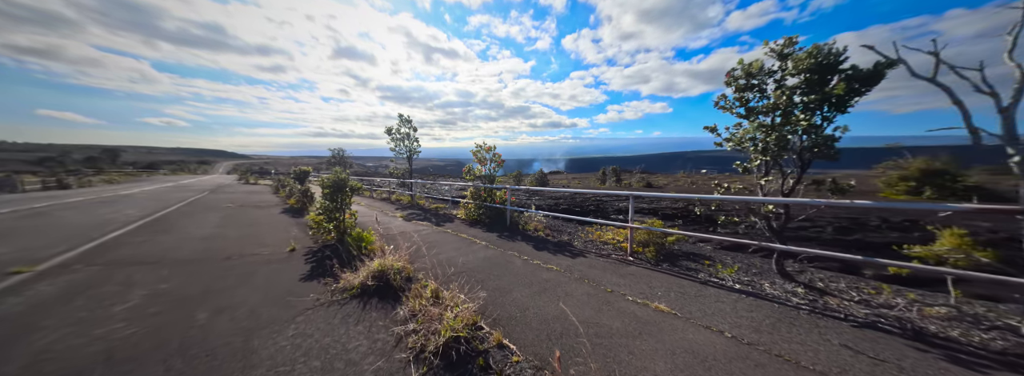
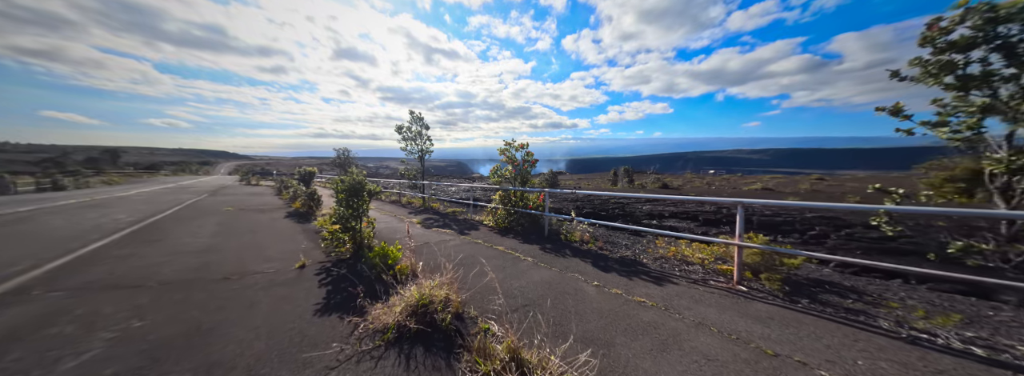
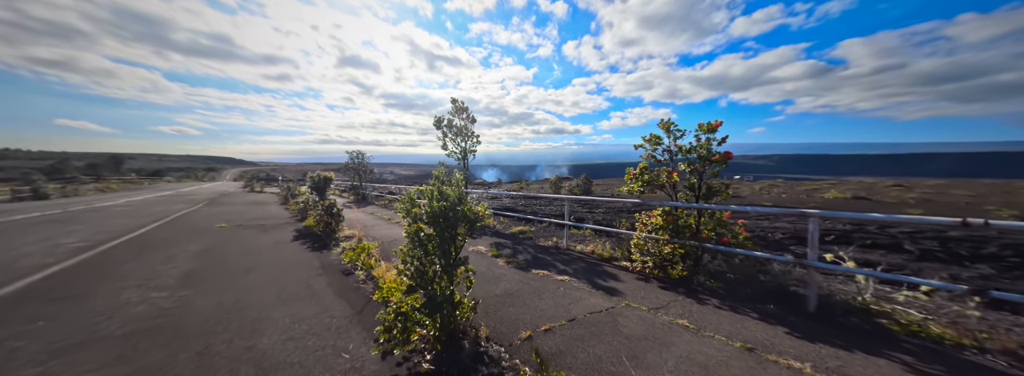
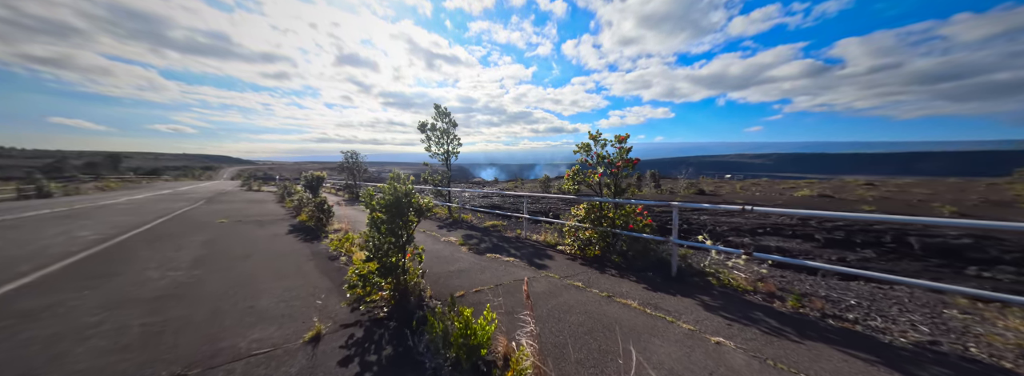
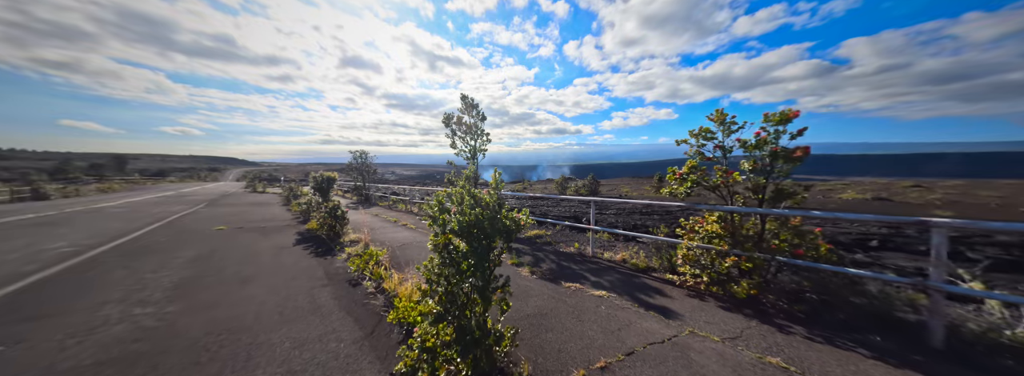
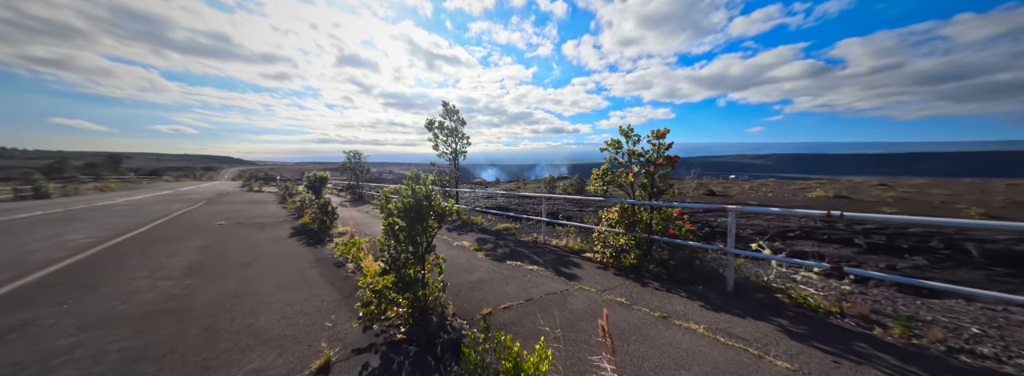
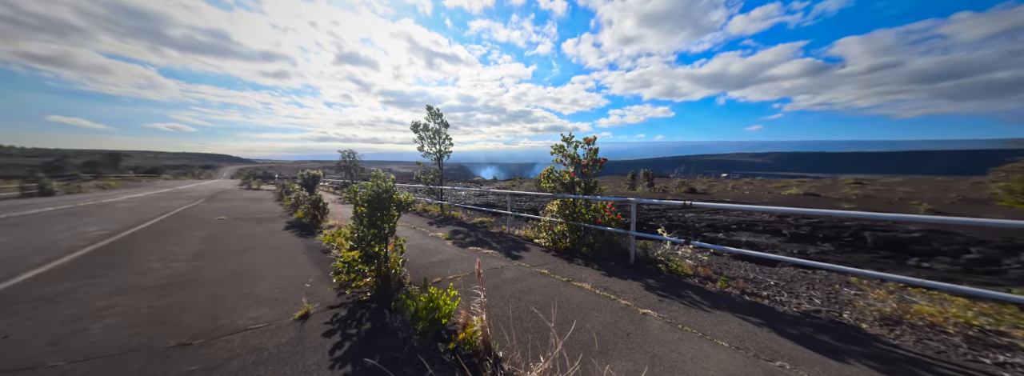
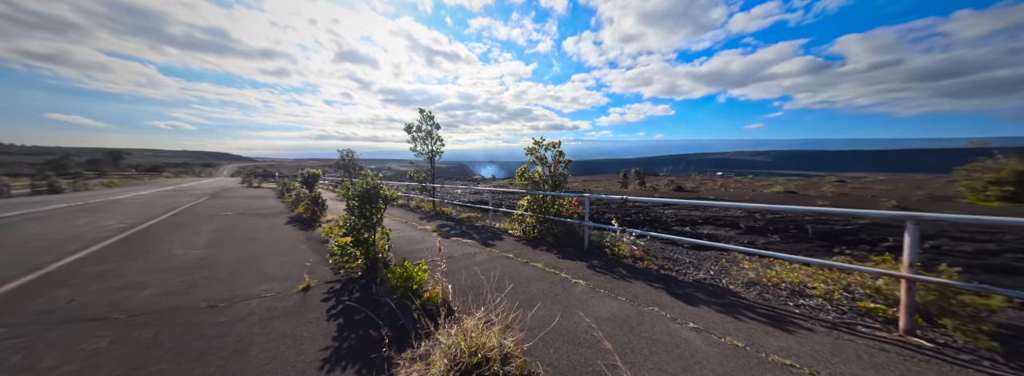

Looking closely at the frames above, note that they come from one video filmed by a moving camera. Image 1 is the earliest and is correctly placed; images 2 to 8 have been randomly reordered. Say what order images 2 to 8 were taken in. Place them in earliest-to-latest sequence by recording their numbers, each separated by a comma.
2, 8, 7, 4, 6, 3, 5
